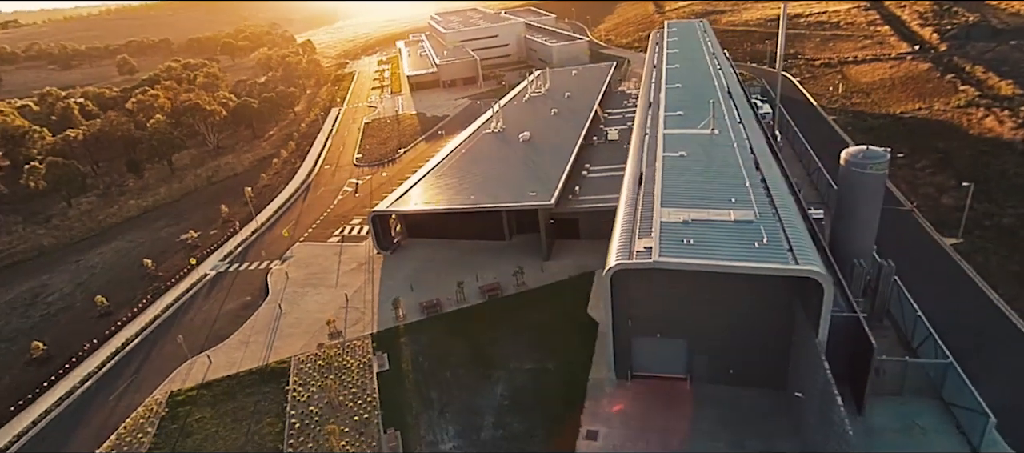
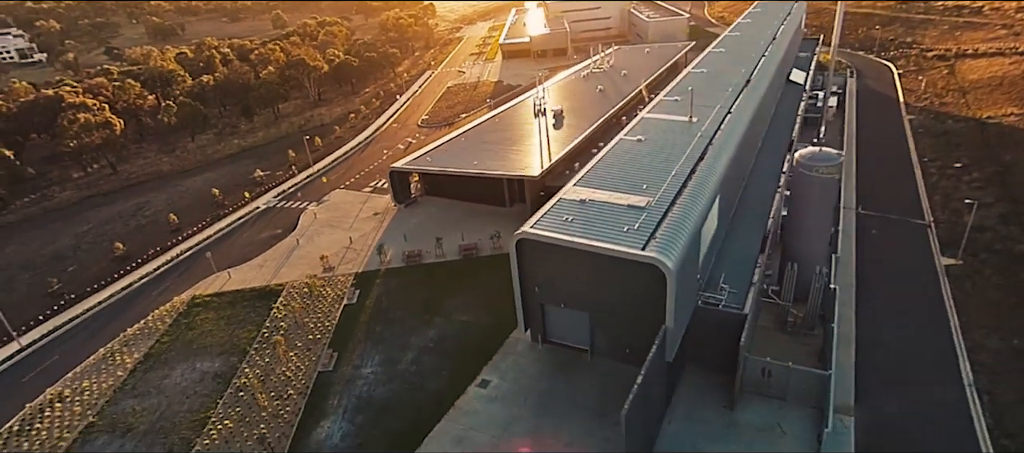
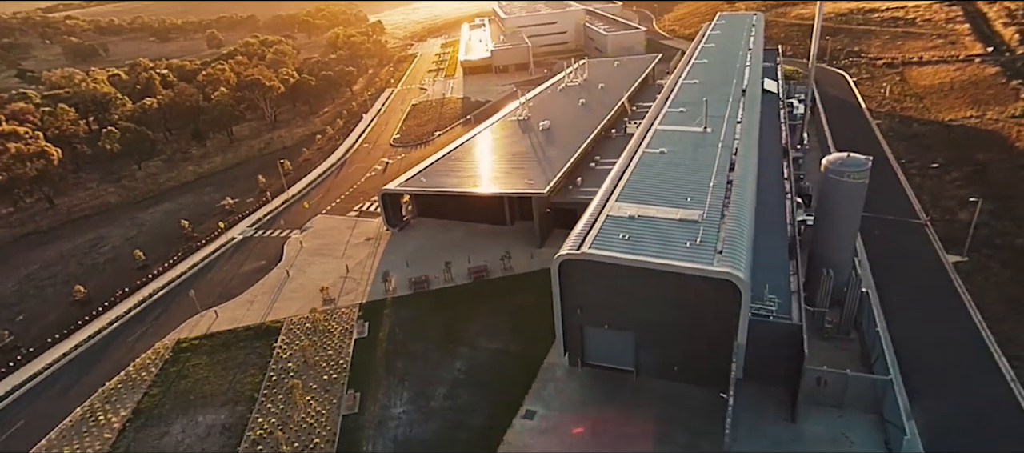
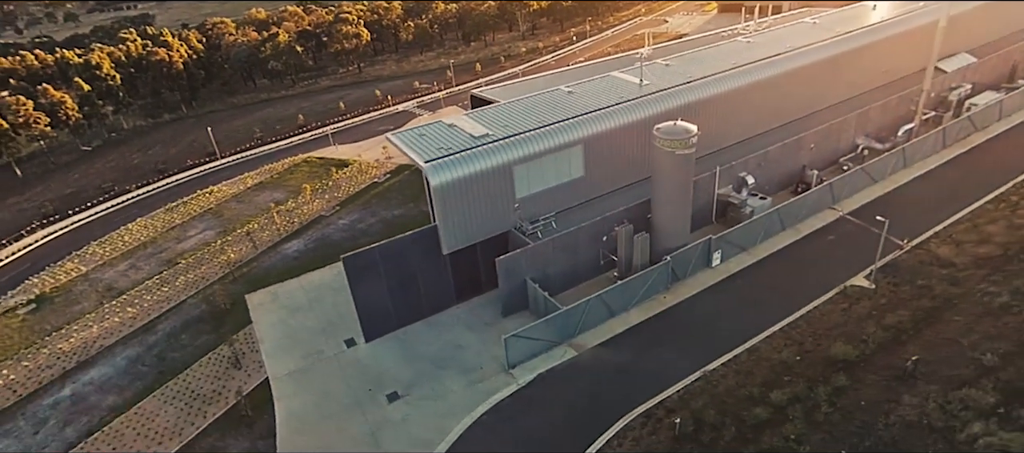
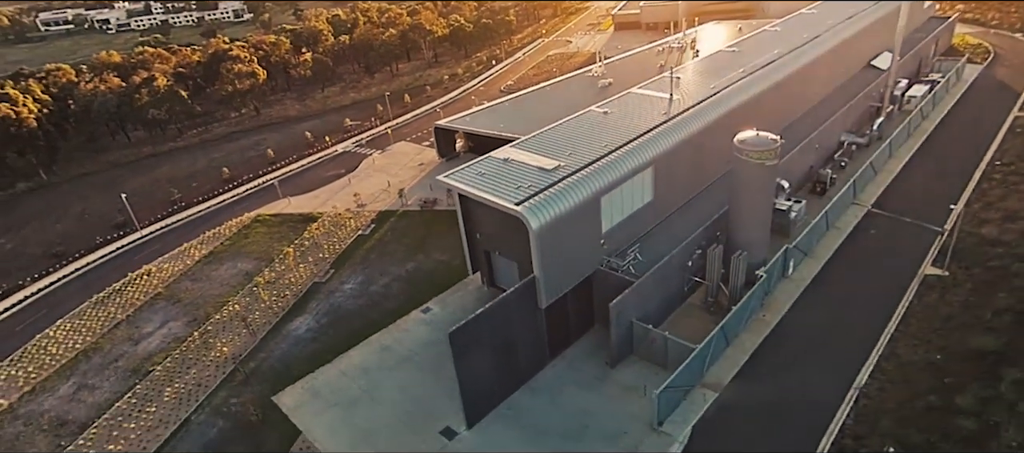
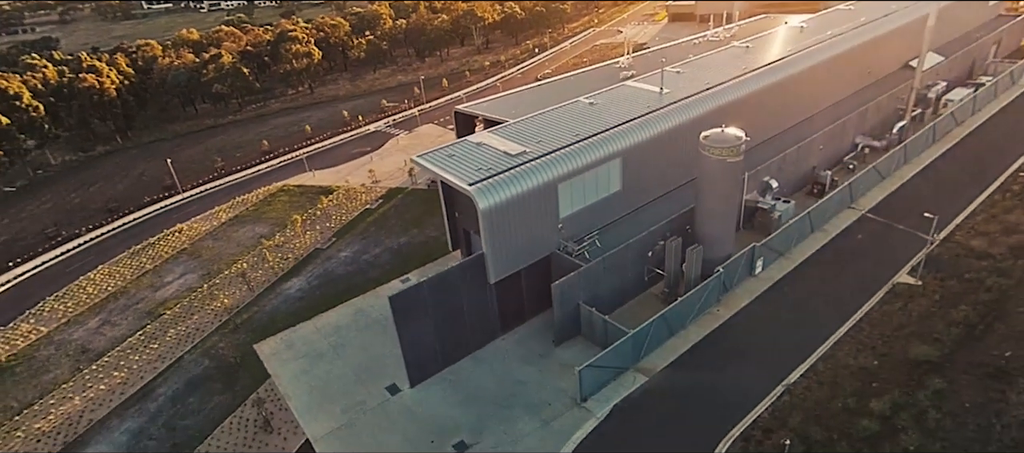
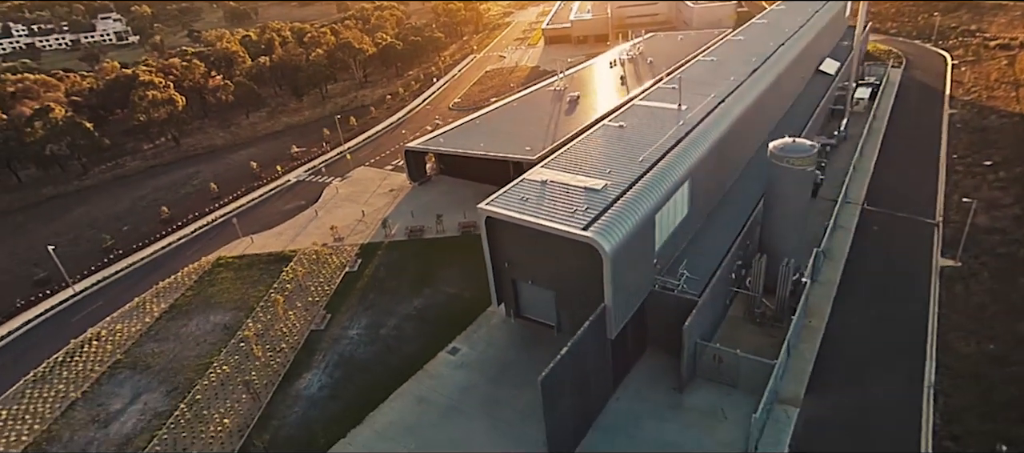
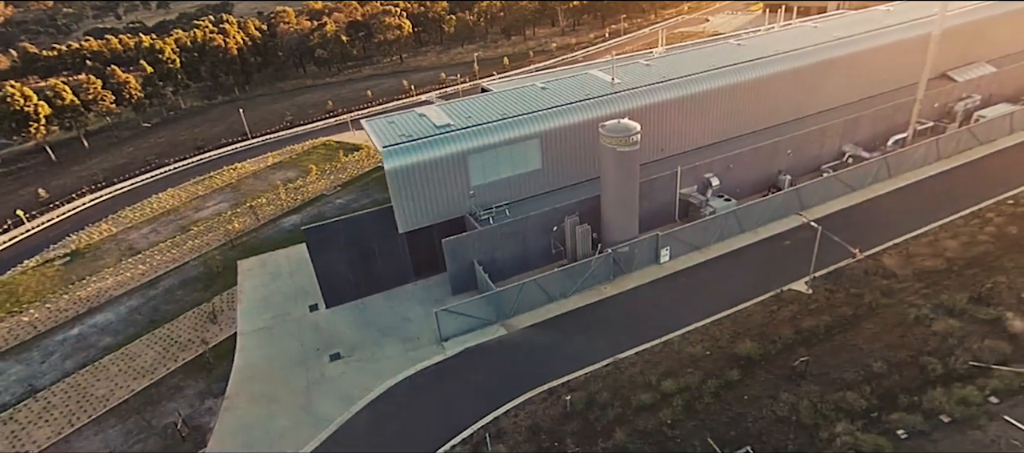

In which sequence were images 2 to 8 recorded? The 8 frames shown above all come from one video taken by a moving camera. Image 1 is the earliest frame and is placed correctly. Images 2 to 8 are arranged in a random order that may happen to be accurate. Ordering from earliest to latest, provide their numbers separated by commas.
3, 2, 7, 5, 6, 4, 8
